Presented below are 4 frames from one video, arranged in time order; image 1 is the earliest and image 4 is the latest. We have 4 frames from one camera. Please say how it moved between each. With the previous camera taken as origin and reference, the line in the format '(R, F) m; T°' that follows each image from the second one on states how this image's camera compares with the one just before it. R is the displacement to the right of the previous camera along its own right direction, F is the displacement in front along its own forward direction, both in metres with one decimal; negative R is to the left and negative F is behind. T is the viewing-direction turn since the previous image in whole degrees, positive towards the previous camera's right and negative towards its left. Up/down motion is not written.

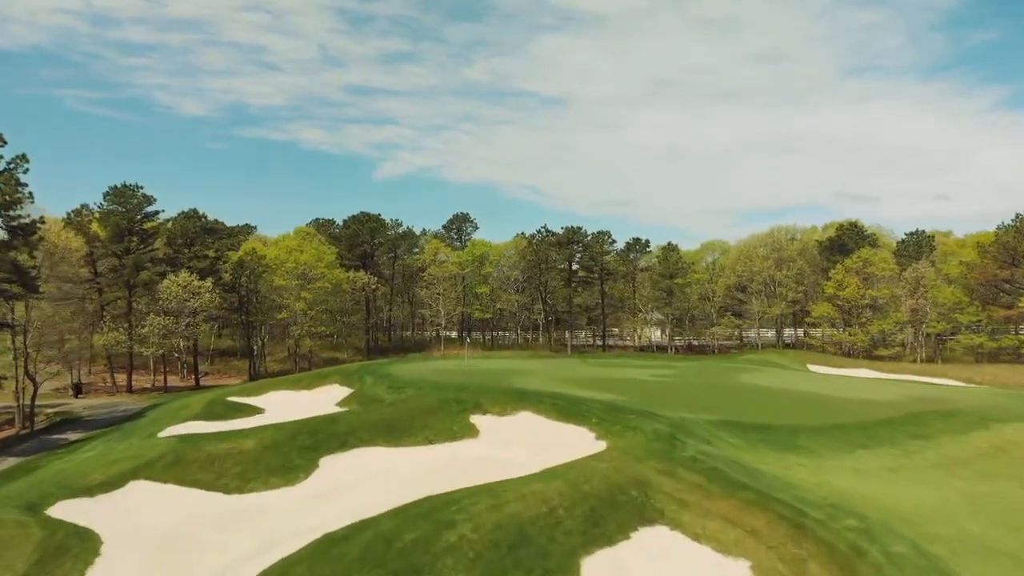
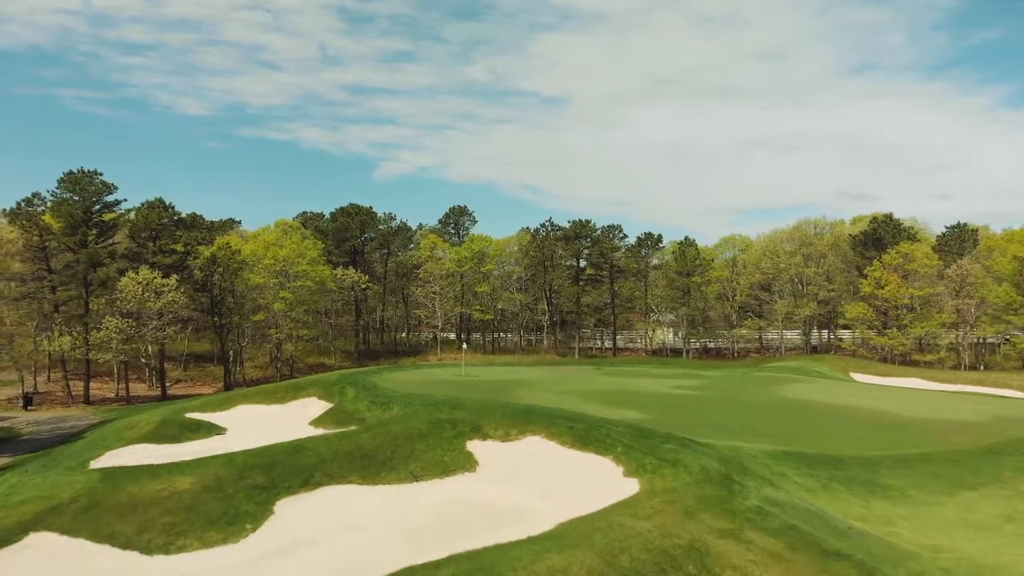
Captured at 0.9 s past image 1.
(-0.2, +5.1) m; 0°
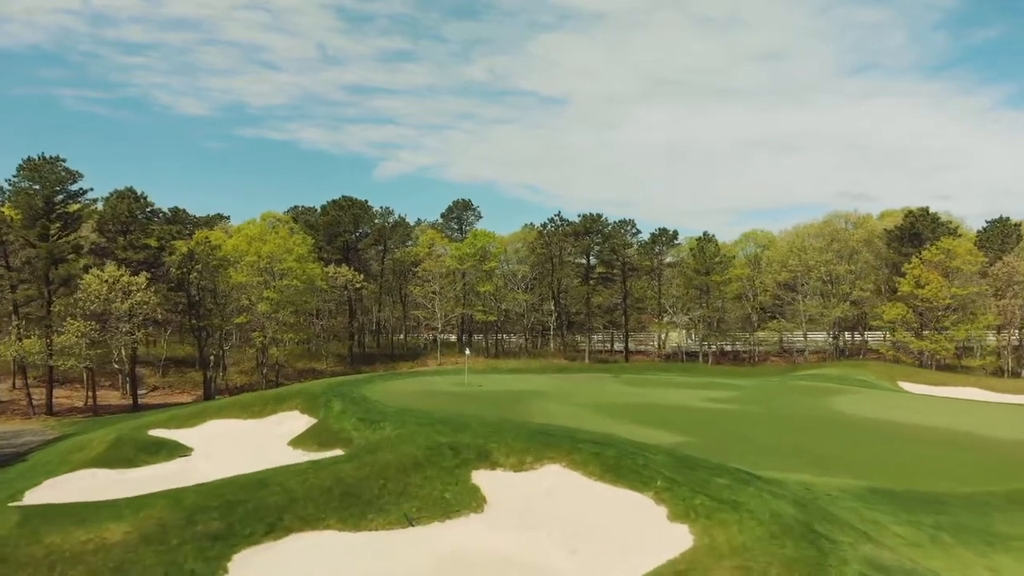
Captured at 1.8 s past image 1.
(-0.5, +4.0) m; 0°
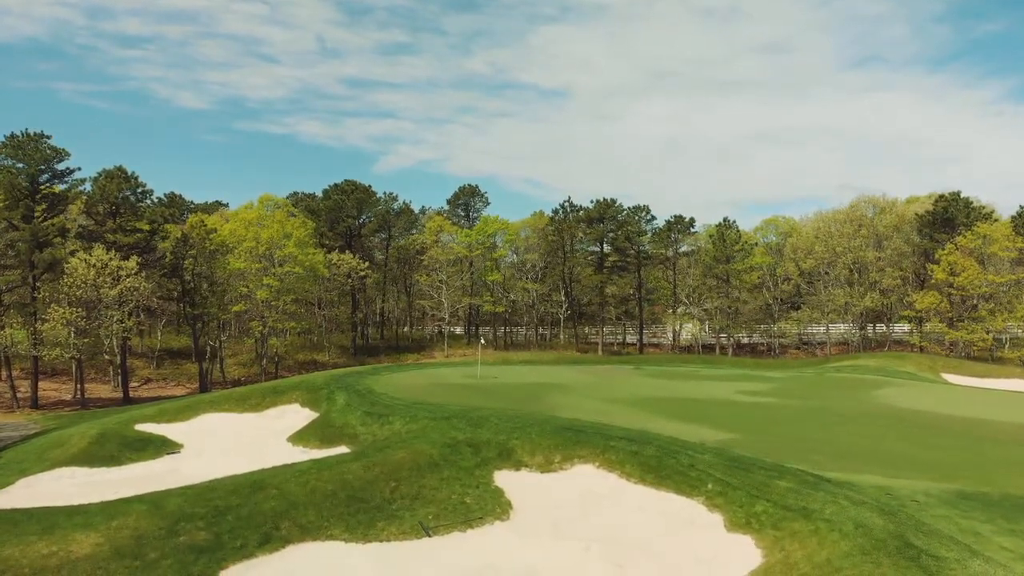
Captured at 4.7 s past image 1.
(-0.7, +2.3) m; 0°
